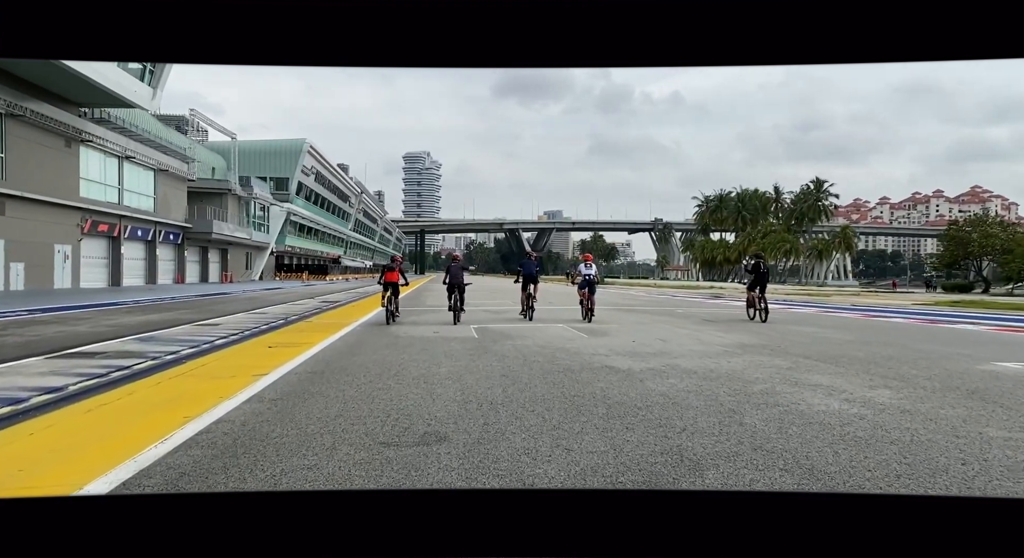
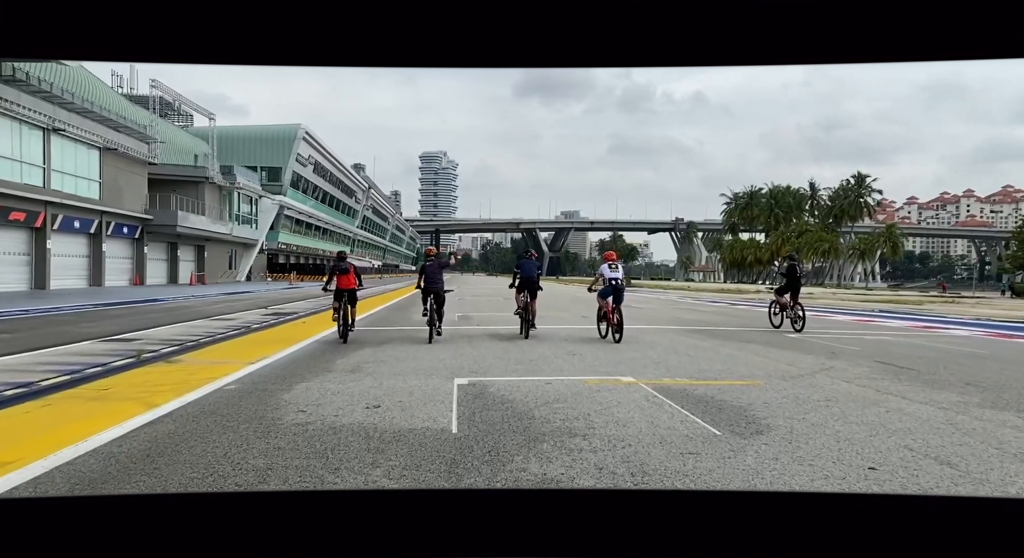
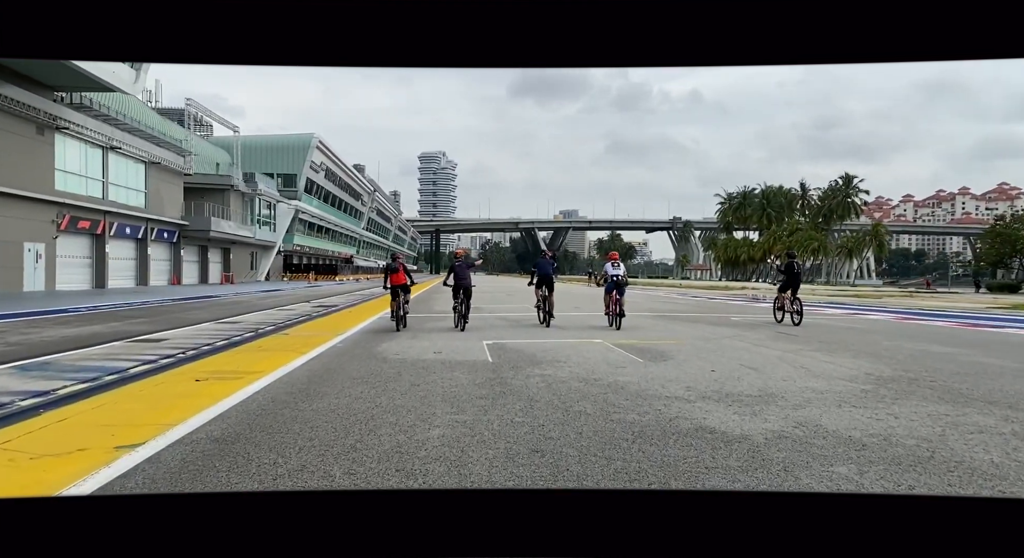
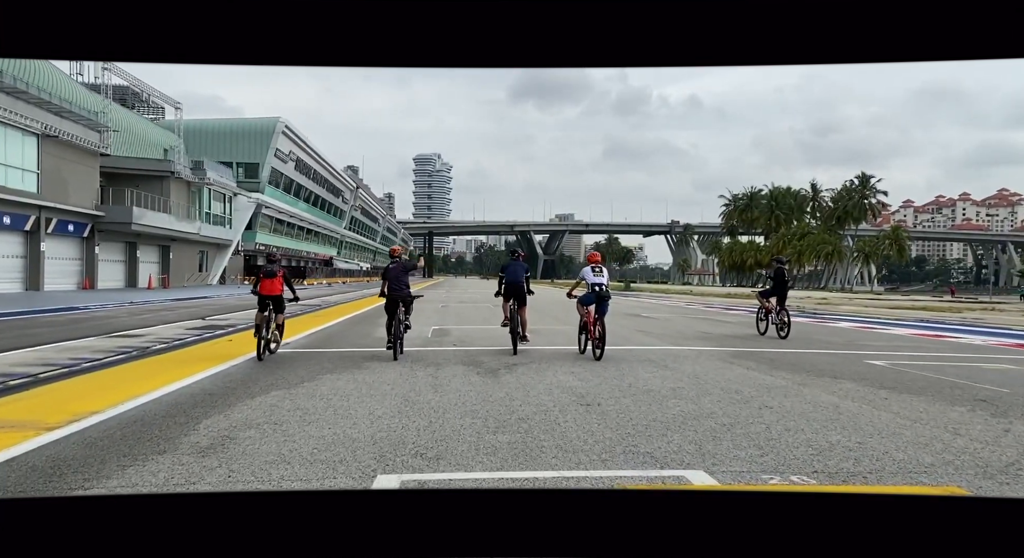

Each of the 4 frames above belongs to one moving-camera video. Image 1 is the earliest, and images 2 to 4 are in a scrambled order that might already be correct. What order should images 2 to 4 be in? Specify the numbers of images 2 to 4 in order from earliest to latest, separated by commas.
3, 2, 4
